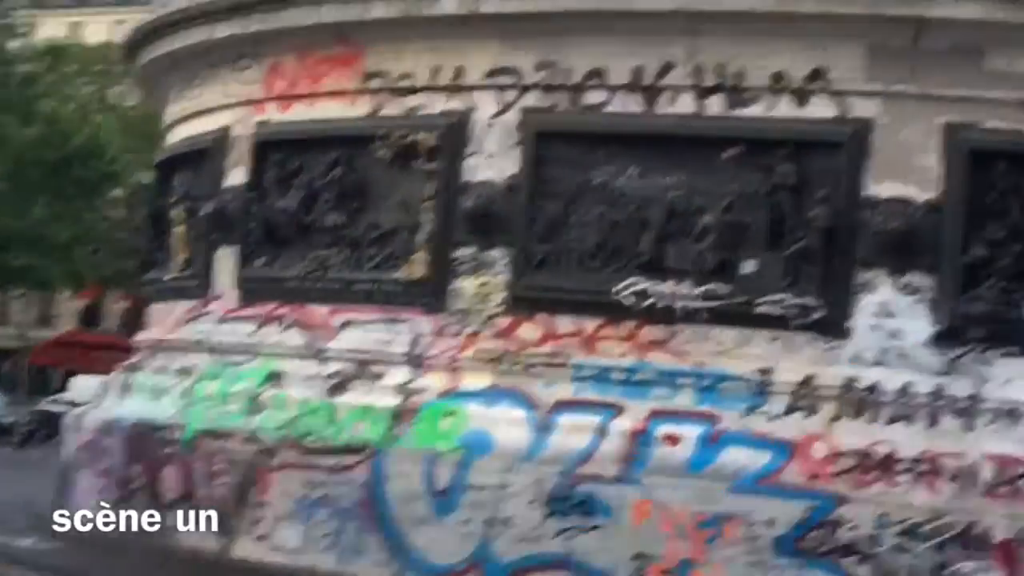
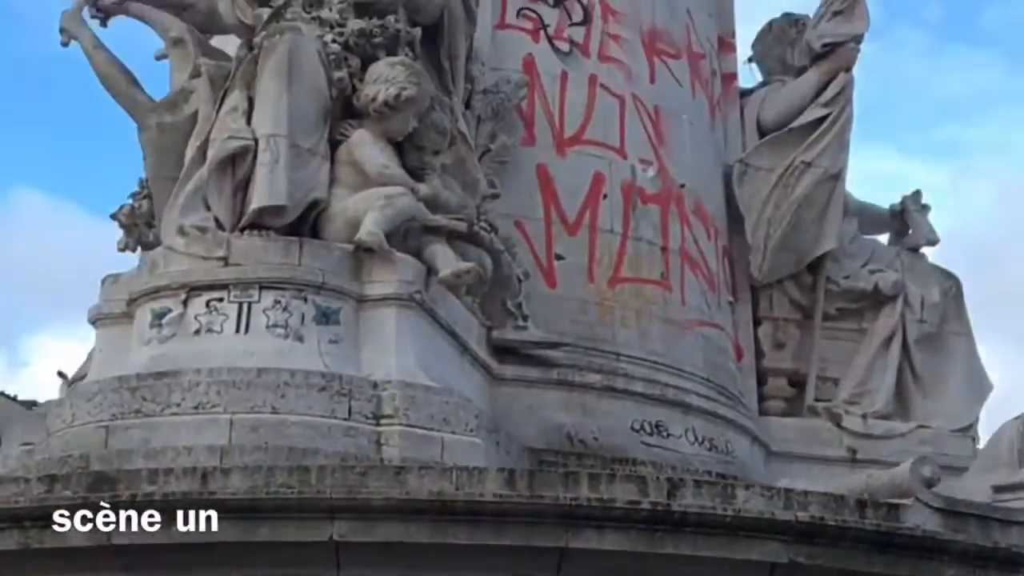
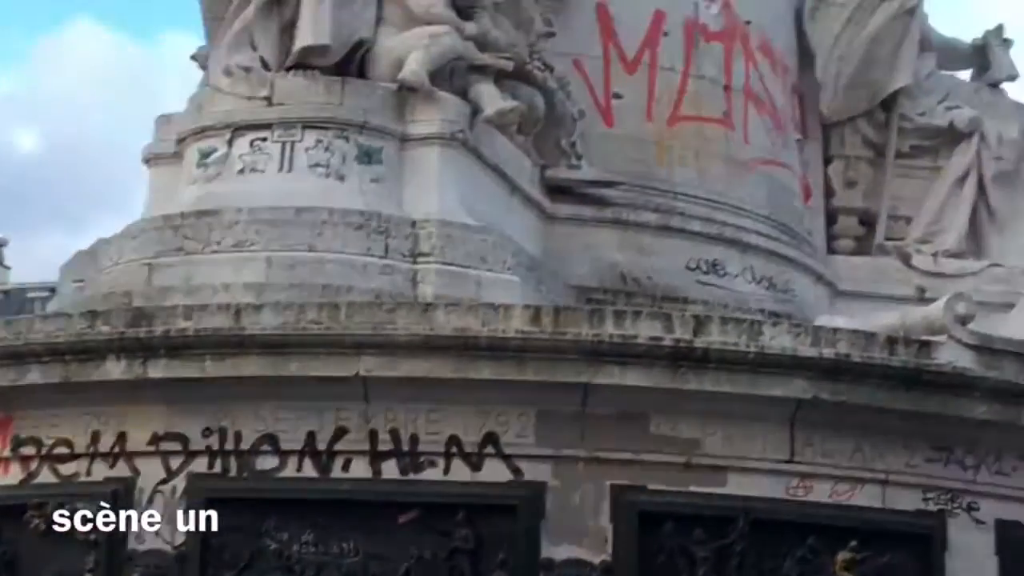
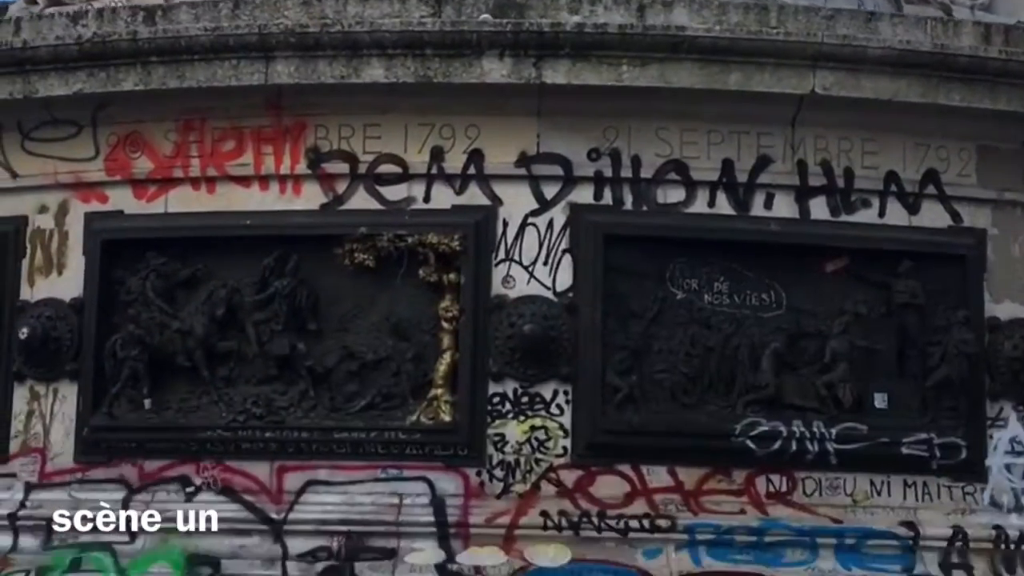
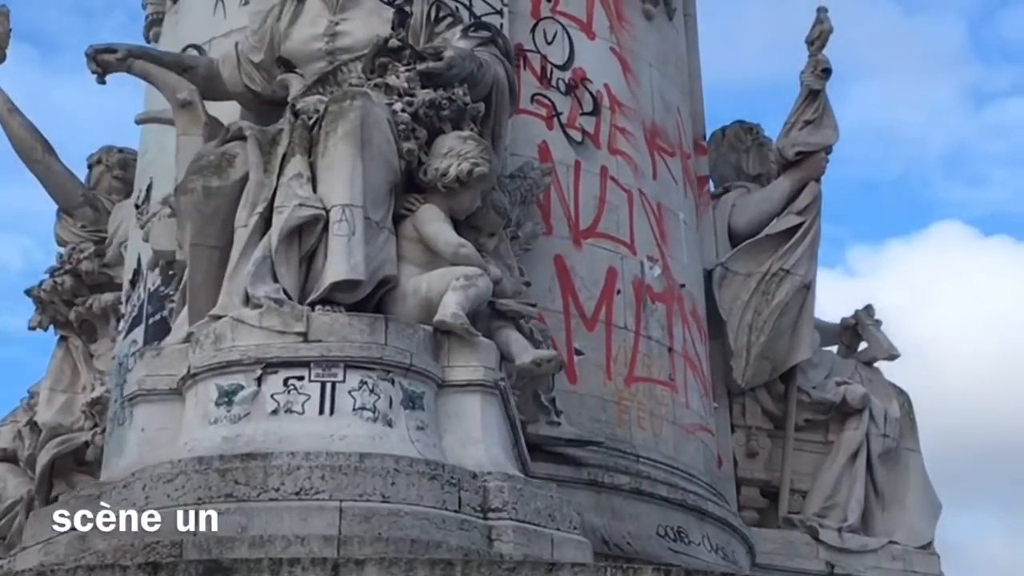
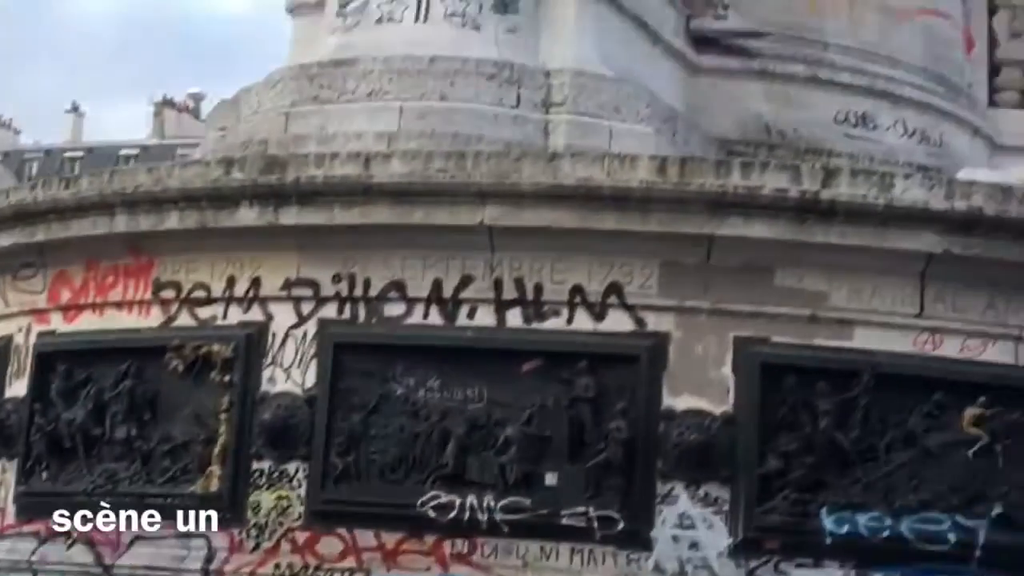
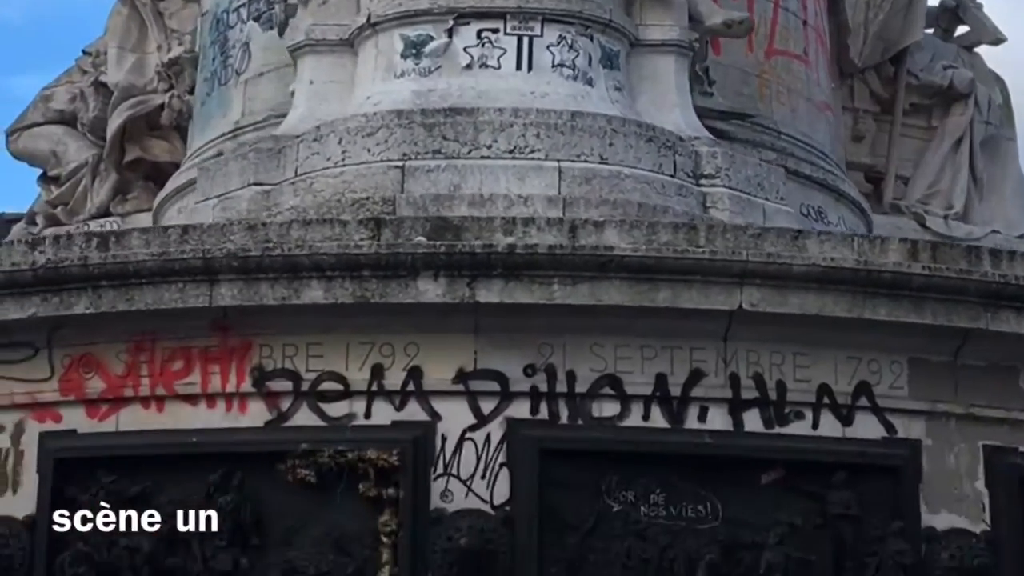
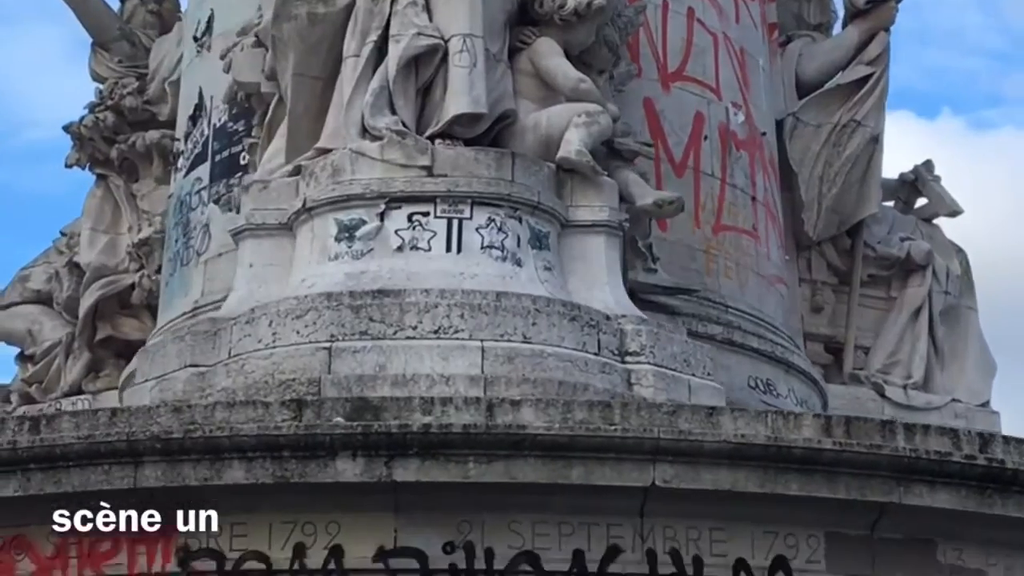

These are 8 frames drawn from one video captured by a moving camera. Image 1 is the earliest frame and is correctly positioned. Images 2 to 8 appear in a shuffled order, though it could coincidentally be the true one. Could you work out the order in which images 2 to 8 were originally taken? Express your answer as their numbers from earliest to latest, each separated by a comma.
6, 3, 2, 5, 8, 7, 4
